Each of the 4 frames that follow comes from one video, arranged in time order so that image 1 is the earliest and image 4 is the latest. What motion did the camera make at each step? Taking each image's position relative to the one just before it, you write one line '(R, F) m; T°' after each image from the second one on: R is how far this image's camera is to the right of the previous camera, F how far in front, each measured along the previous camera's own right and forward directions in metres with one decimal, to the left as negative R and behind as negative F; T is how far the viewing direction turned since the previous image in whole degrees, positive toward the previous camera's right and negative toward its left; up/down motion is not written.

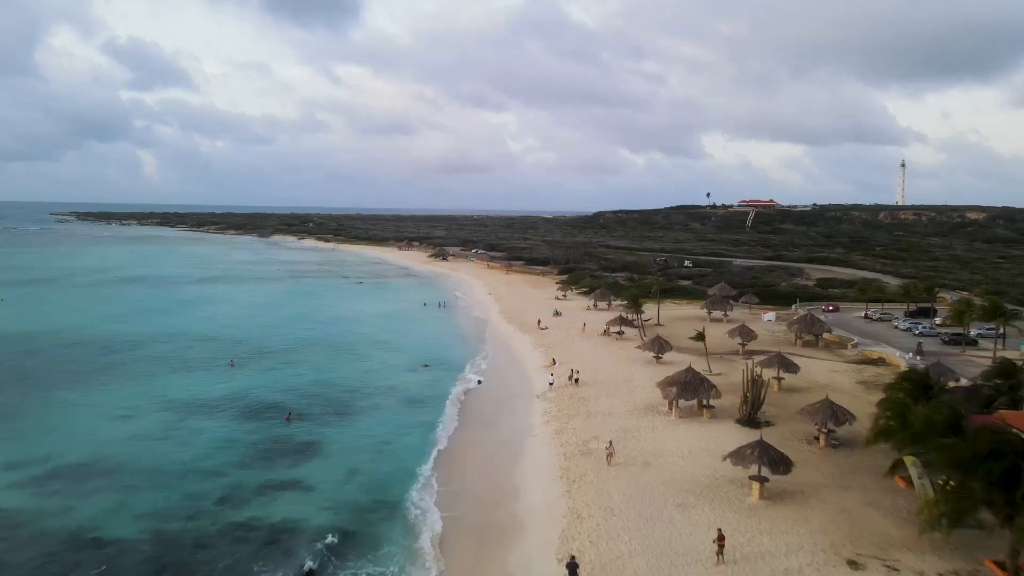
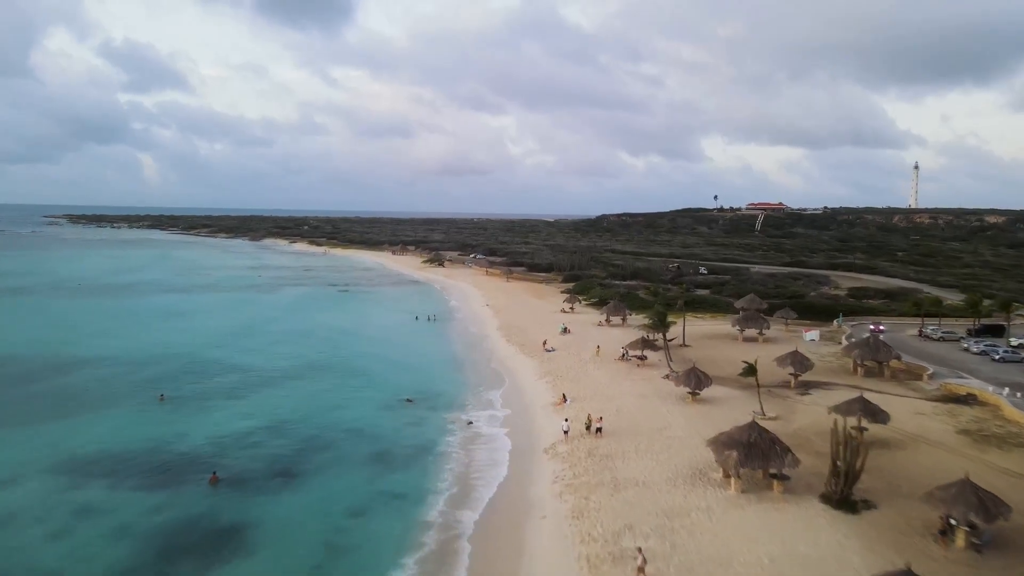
(0.0, +4.6) m; 0°
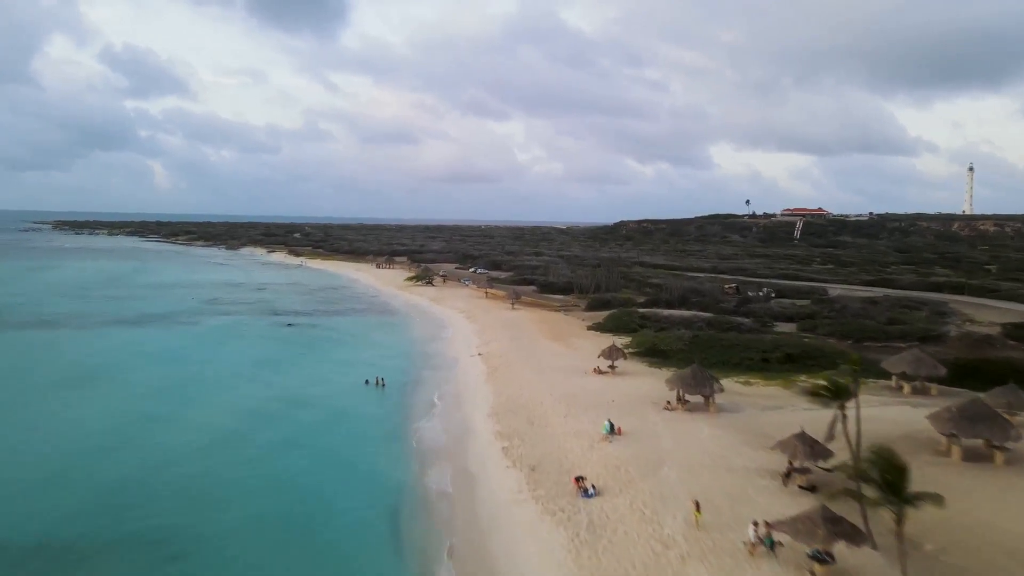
(+0.1, +13.5) m; -1°
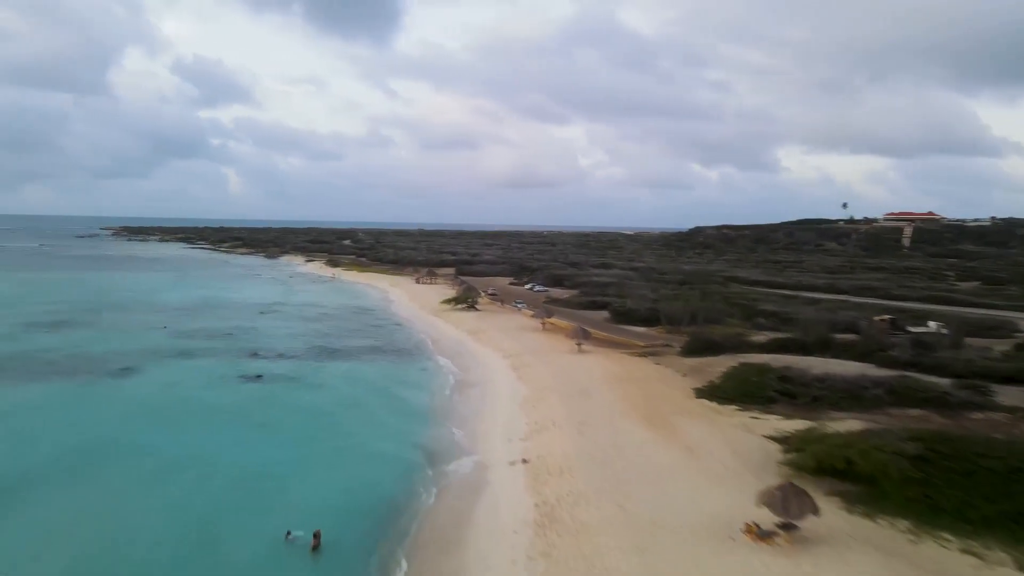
(-0.2, +11.3) m; -5°
